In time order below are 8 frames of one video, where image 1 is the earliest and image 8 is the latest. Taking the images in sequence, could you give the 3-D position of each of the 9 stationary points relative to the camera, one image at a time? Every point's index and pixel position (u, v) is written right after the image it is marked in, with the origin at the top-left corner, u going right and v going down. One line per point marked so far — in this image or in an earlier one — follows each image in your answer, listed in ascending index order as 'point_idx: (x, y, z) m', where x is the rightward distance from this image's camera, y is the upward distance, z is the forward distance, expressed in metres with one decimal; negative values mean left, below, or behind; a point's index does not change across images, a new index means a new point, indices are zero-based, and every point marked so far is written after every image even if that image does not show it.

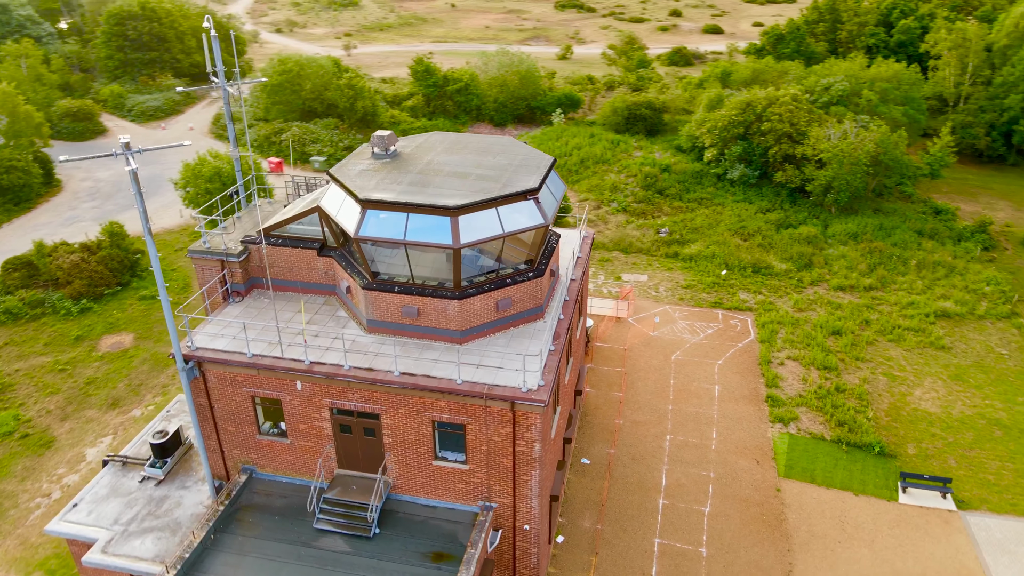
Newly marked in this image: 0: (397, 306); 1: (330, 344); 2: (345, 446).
0: (-2.7, -0.4, +17.2) m
1: (-4.2, -1.3, +17.2) m
2: (-4.0, -3.7, +17.4) m
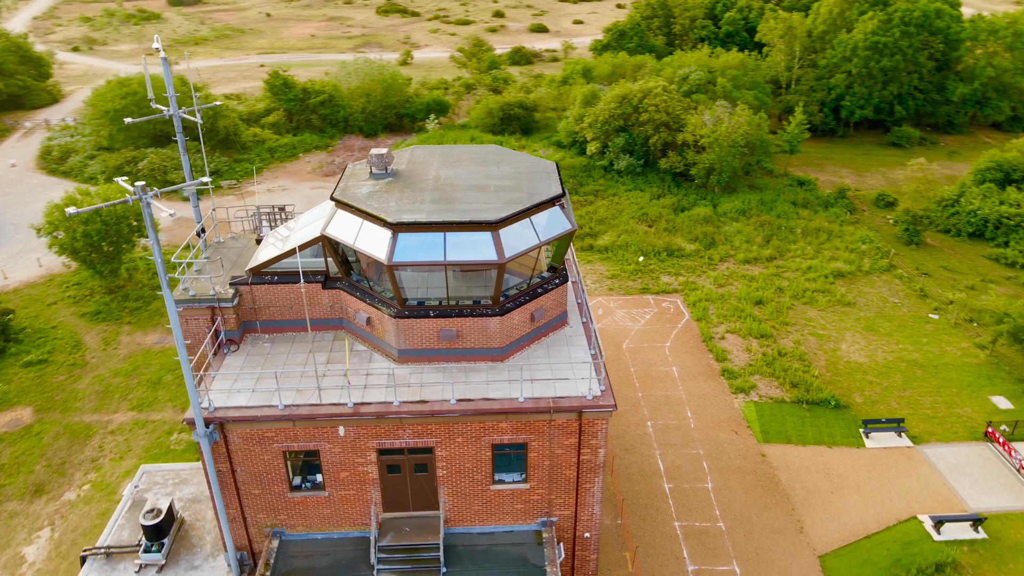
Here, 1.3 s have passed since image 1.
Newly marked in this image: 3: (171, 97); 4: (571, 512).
0: (-1.7, -0.9, +16.3) m
1: (-3.2, -2.0, +15.9) m
2: (-2.7, -4.4, +16.3) m
3: (-8.2, +4.5, +17.8) m
4: (+1.3, -5.1, +16.8) m
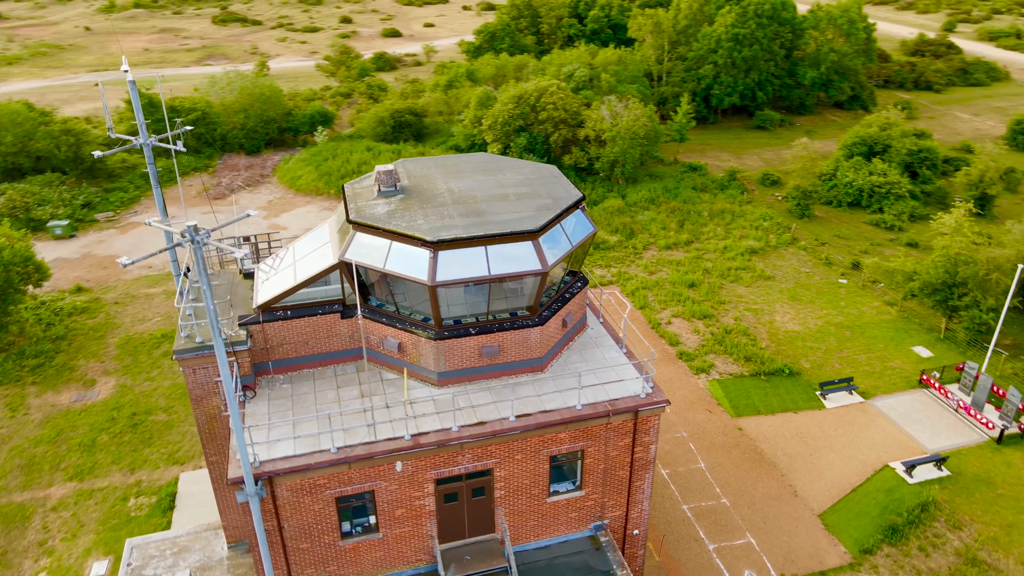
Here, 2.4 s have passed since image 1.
0: (-0.8, -1.3, +15.7) m
1: (-2.0, -2.5, +15.1) m
2: (-1.3, -4.8, +15.5) m
3: (-8.0, +3.5, +15.8) m
4: (+2.5, -5.1, +16.9) m
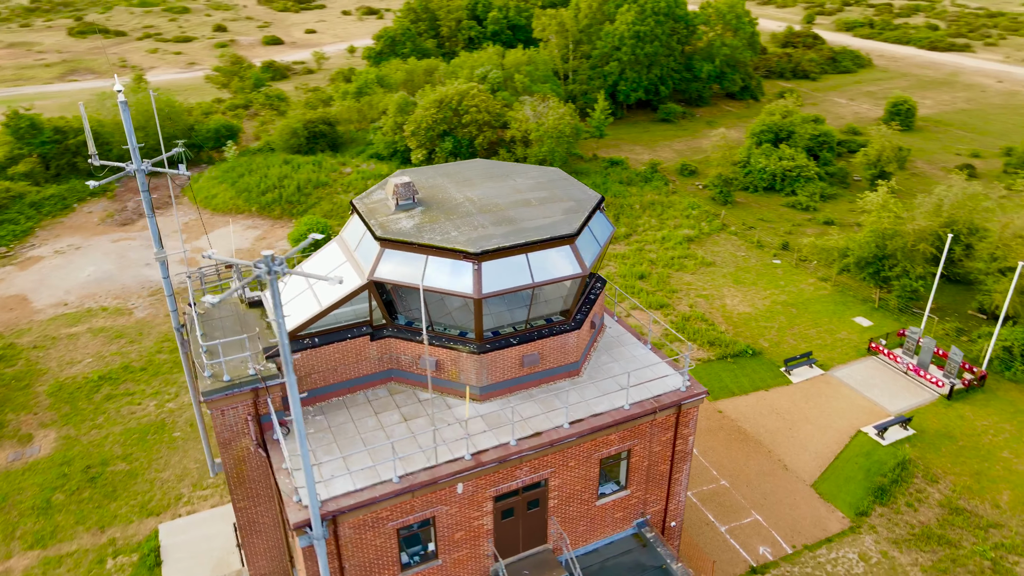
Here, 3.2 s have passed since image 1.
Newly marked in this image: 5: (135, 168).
0: (+0.1, -1.5, +15.4) m
1: (-0.9, -2.8, +14.6) m
2: (-0.1, -5.0, +15.1) m
3: (-7.4, +2.7, +14.4) m
4: (+3.5, -5.0, +17.1) m
5: (-7.4, +2.3, +14.5) m
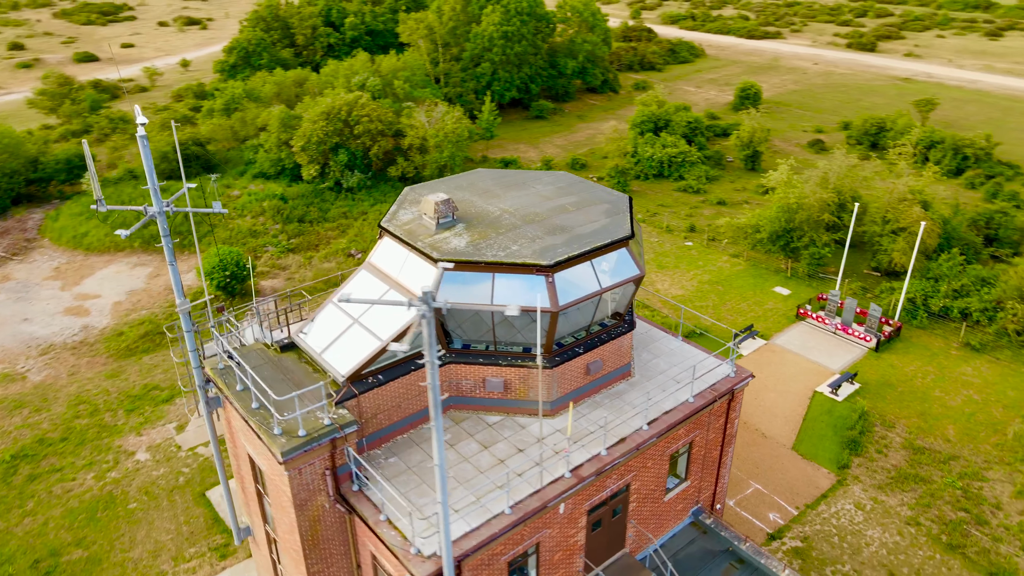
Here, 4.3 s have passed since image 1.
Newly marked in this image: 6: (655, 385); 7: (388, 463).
0: (+1.4, -1.6, +15.1) m
1: (+0.7, -3.1, +14.1) m
2: (+1.7, -5.2, +14.9) m
3: (-6.1, +1.6, +12.5) m
4: (+4.8, -4.8, +17.5) m
5: (-6.1, +1.3, +12.6) m
6: (+3.1, -2.1, +15.9) m
7: (-2.3, -3.3, +13.7) m
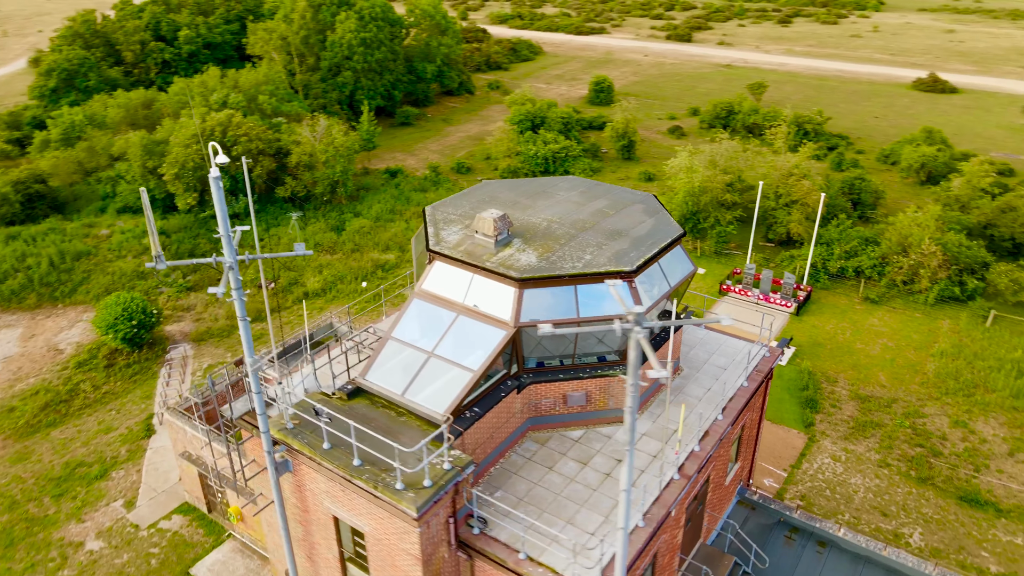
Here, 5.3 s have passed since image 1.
0: (+2.8, -1.7, +15.1) m
1: (+2.6, -3.1, +14.1) m
2: (+3.5, -5.2, +15.0) m
3: (-4.3, +0.7, +10.9) m
4: (+5.9, -4.5, +18.3) m
5: (-4.2, +0.4, +11.0) m
6: (+4.3, -1.9, +16.3) m
7: (-0.3, -3.7, +13.0) m
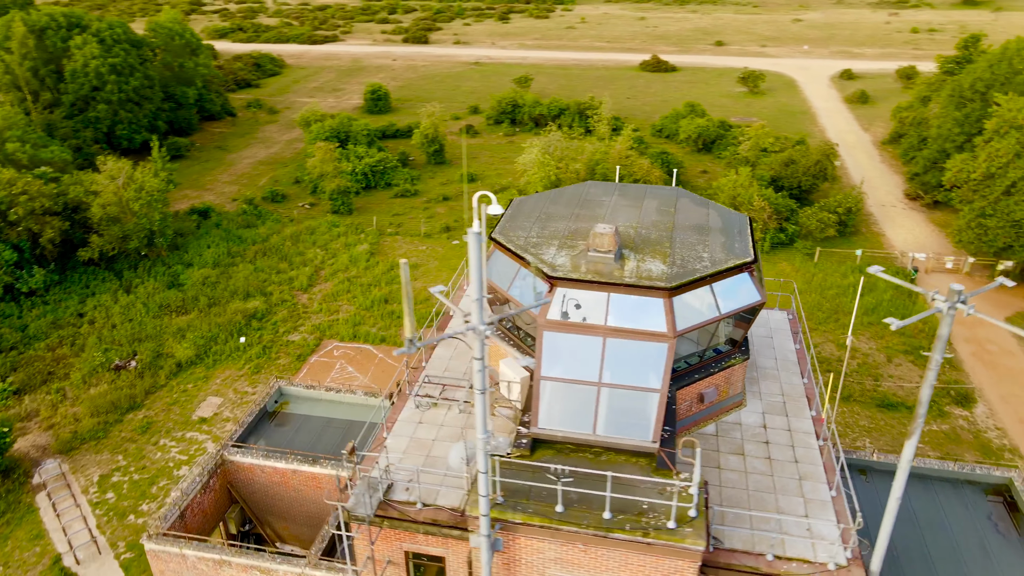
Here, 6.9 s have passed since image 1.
0: (+4.9, -1.4, +15.8) m
1: (+5.4, -2.8, +14.8) m
2: (+6.3, -4.7, +16.1) m
3: (-0.5, -0.2, +9.3) m
4: (+7.2, -3.6, +19.9) m
5: (-0.4, -0.5, +9.3) m
6: (+6.0, -1.4, +17.5) m
7: (+3.3, -3.9, +12.8) m
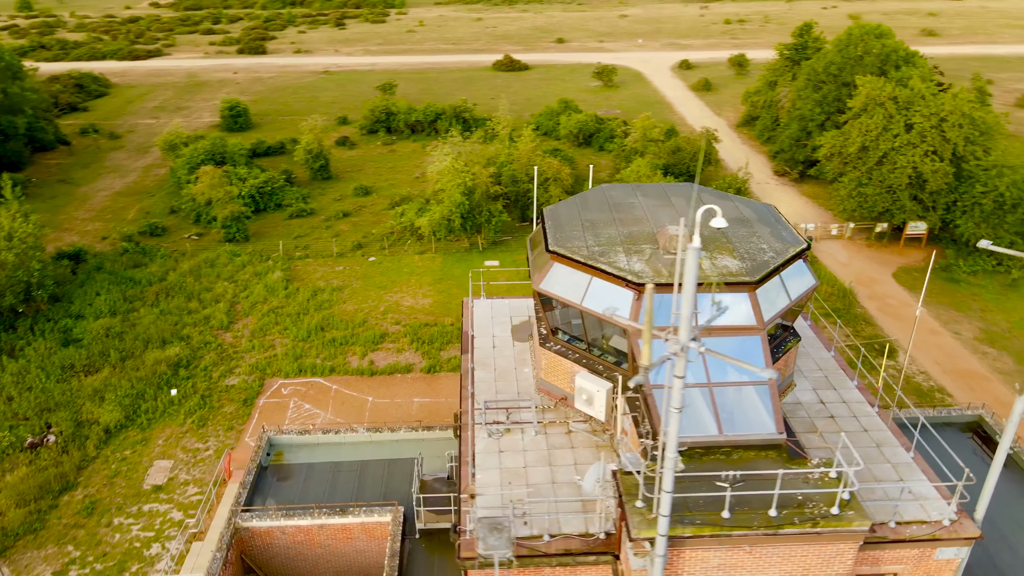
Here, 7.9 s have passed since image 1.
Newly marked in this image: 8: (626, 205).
0: (+6.1, -1.0, +16.5) m
1: (+6.9, -2.4, +15.6) m
2: (+7.7, -4.2, +17.1) m
3: (+2.1, -0.4, +9.0) m
4: (+7.6, -3.1, +21.1) m
5: (+2.2, -0.7, +9.1) m
6: (+6.7, -1.0, +18.4) m
7: (+5.4, -3.7, +13.2) m
8: (+2.5, +1.9, +16.5) m
